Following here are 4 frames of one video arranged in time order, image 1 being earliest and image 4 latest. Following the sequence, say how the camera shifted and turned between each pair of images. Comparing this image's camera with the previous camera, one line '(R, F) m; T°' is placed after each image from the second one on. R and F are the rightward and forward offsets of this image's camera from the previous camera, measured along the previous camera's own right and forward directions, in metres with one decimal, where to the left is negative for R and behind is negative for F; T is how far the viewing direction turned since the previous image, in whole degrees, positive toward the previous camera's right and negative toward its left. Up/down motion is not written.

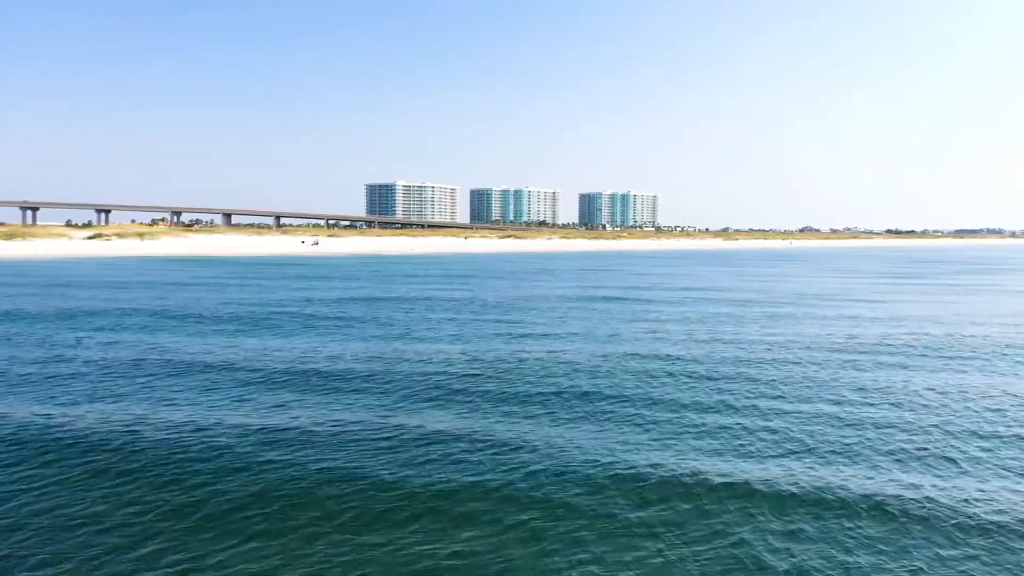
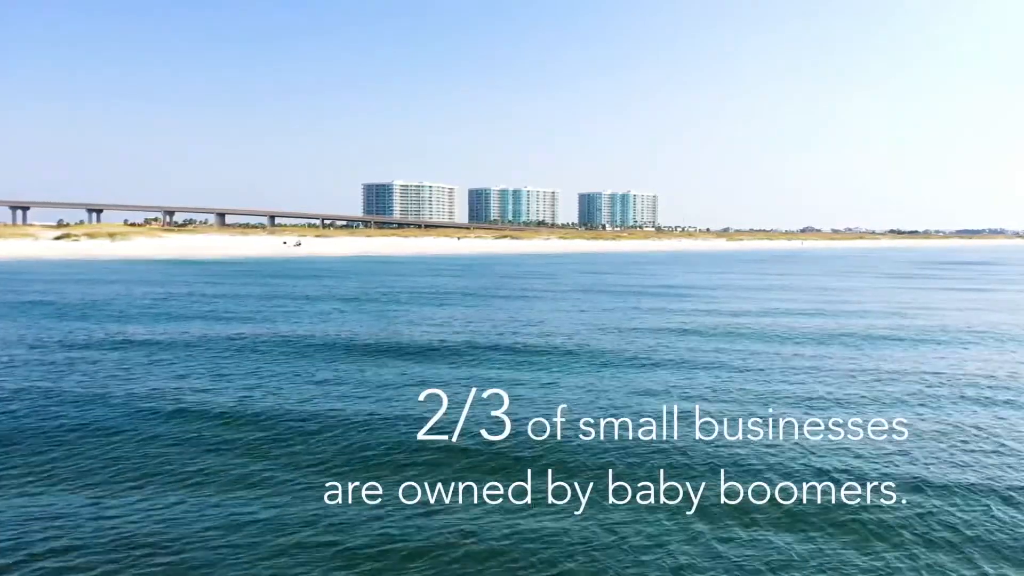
(+0.4, +3.7) m; 0°
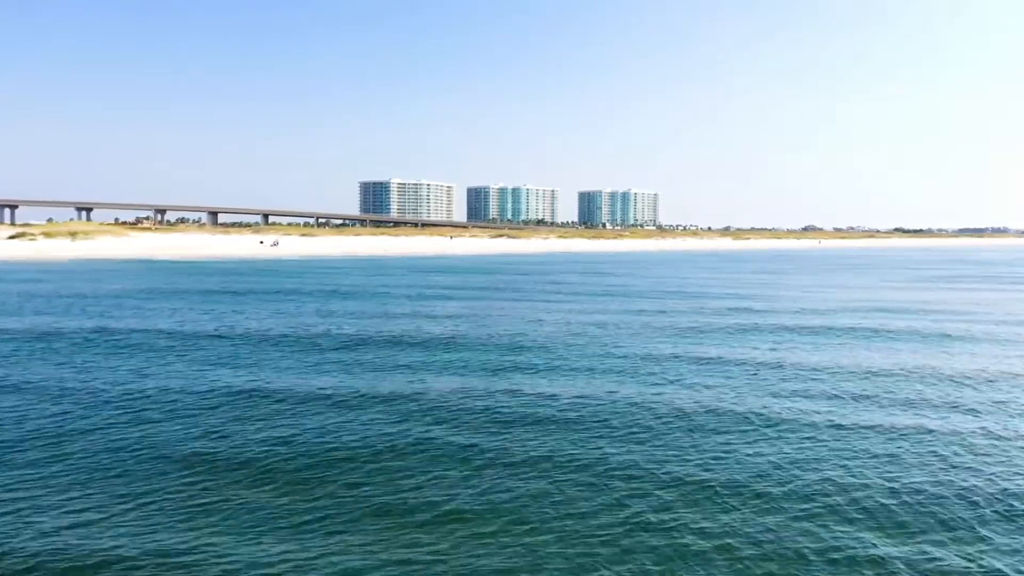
(+0.4, +4.6) m; 0°
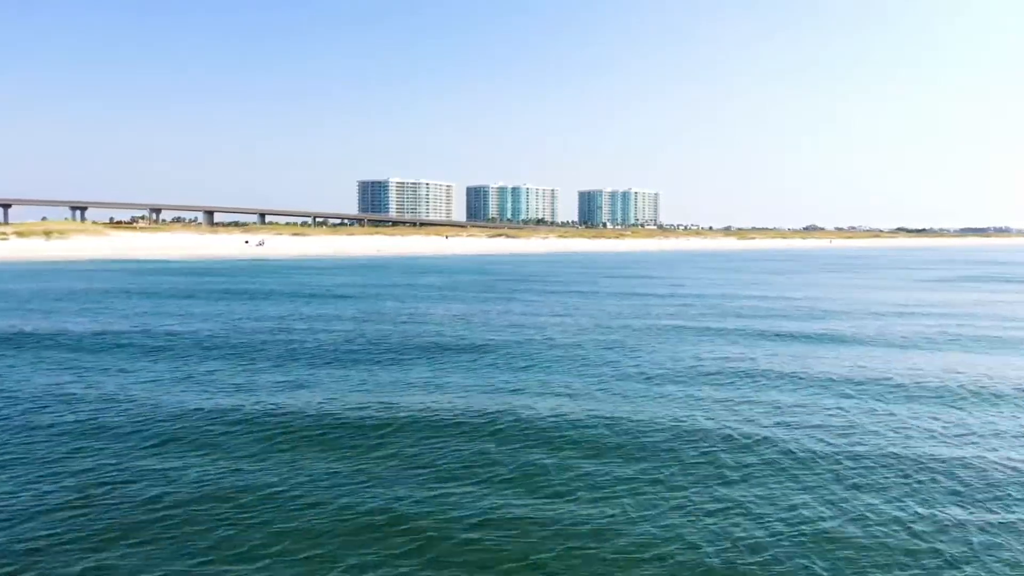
(+0.1, +2.7) m; 0°
